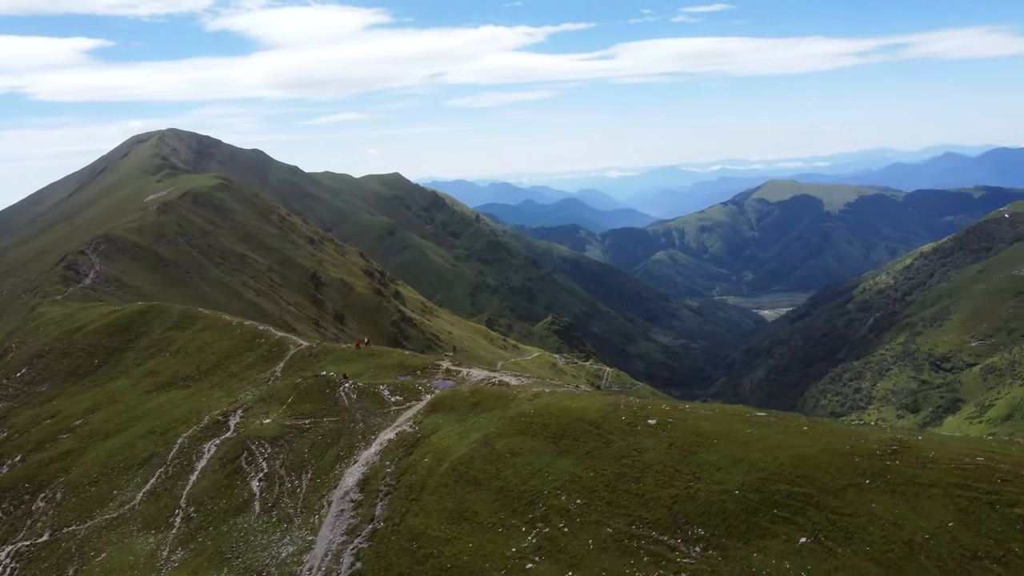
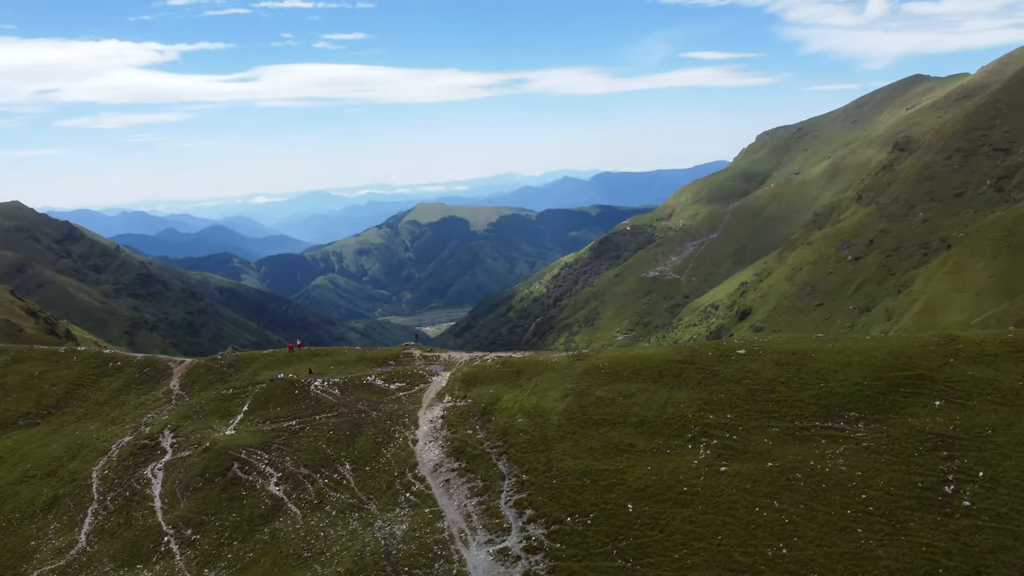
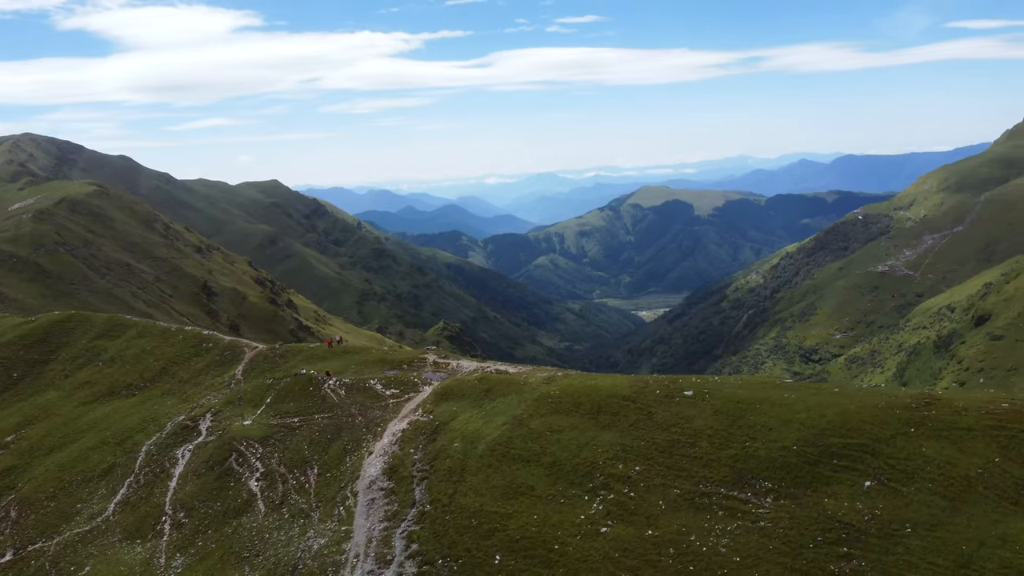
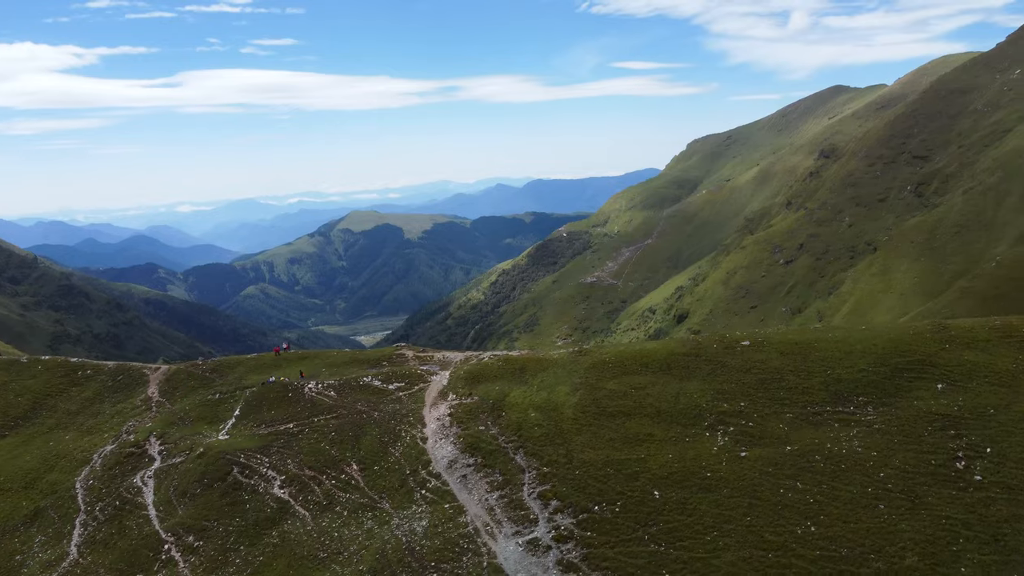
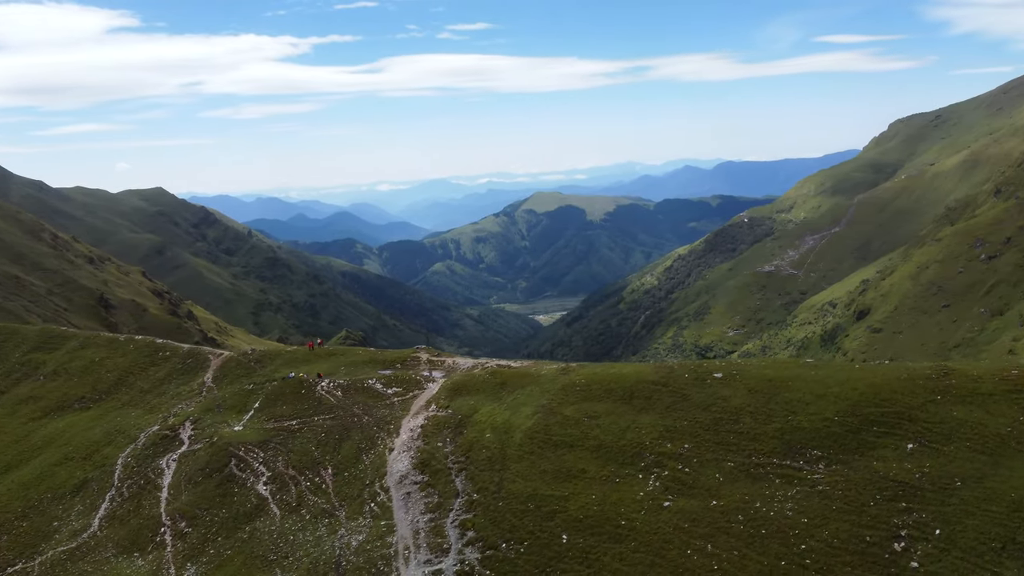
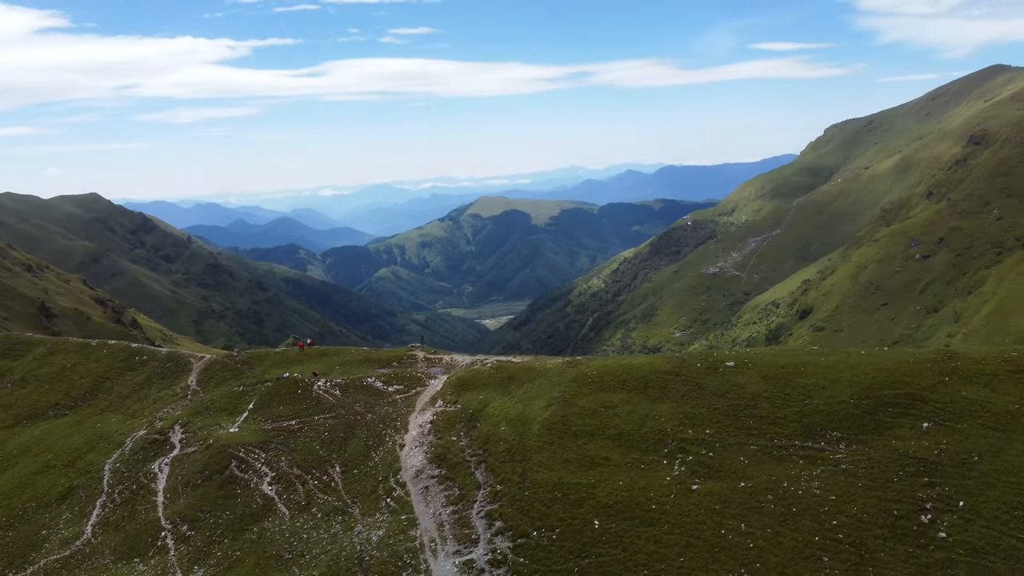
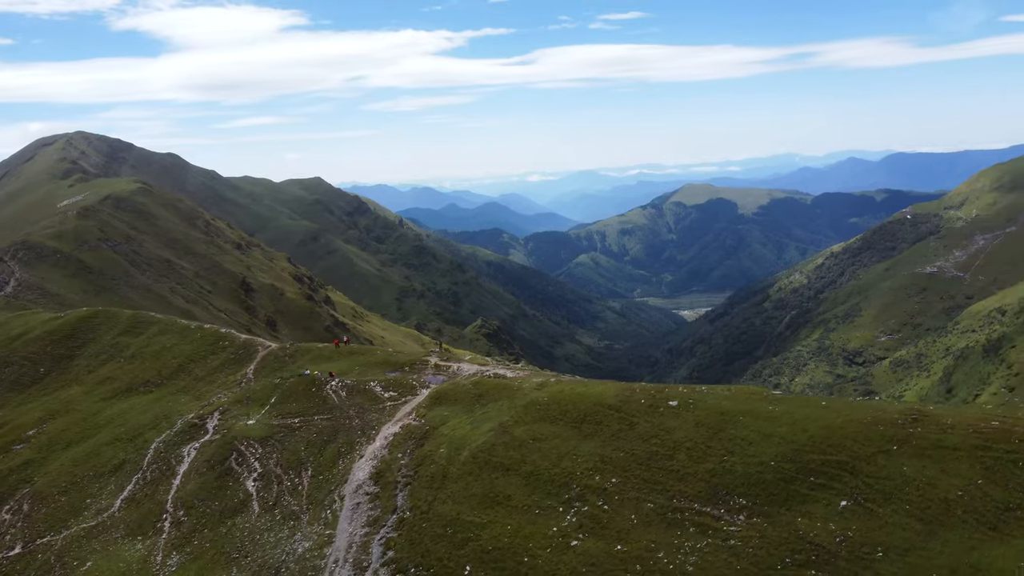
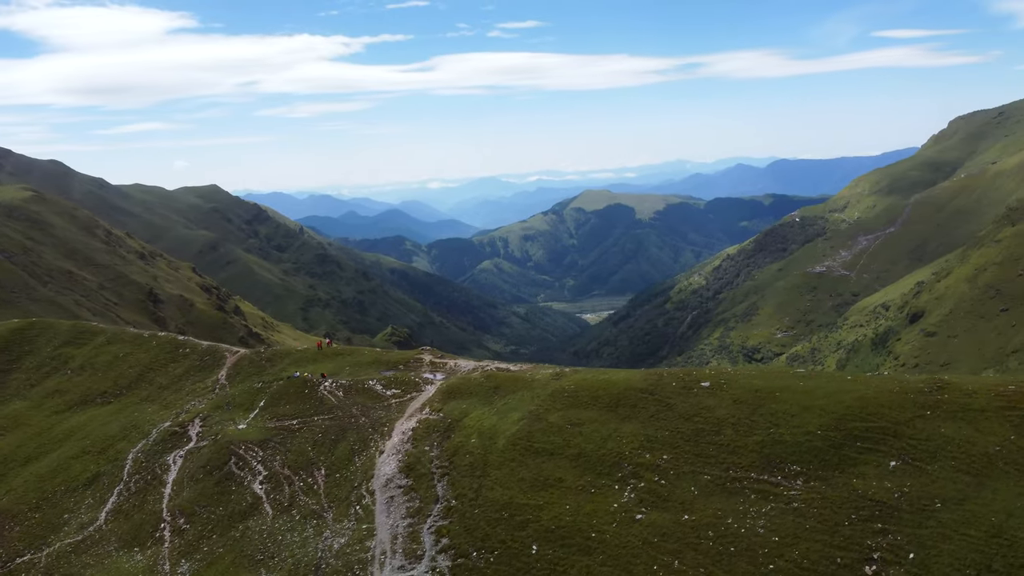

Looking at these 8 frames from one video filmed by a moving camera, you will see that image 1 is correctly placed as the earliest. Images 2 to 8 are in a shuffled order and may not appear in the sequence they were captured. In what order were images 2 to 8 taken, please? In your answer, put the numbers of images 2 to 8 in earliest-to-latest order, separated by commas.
7, 3, 8, 5, 6, 2, 4
